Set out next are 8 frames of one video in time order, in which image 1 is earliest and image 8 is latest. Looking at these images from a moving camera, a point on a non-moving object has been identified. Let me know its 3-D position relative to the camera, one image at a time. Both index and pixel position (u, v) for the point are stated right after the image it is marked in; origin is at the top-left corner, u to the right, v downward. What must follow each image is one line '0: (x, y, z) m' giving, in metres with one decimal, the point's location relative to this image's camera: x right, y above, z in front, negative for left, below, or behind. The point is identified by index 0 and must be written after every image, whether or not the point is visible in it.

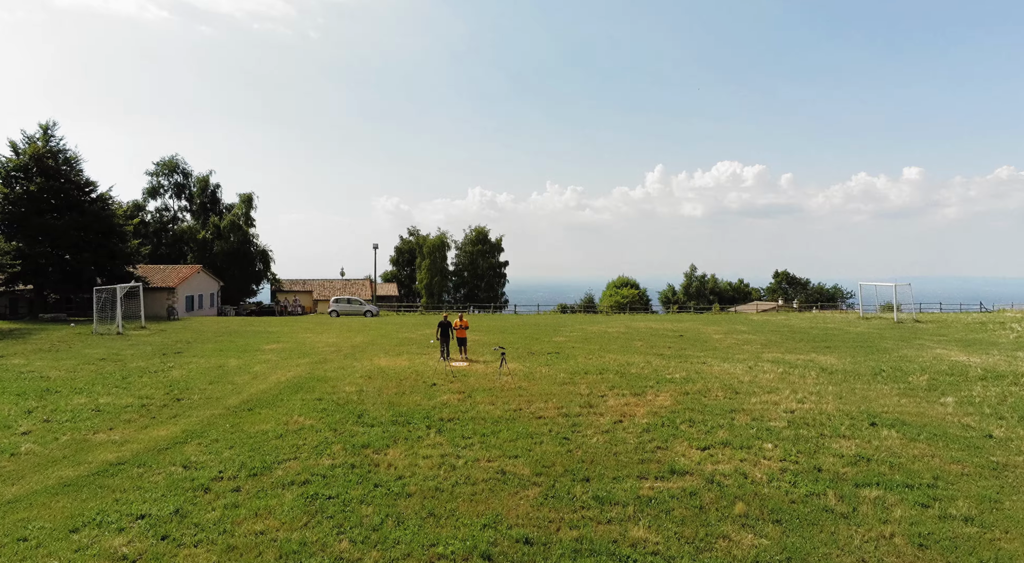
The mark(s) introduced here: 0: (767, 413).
0: (+6.3, -3.3, +16.5) m
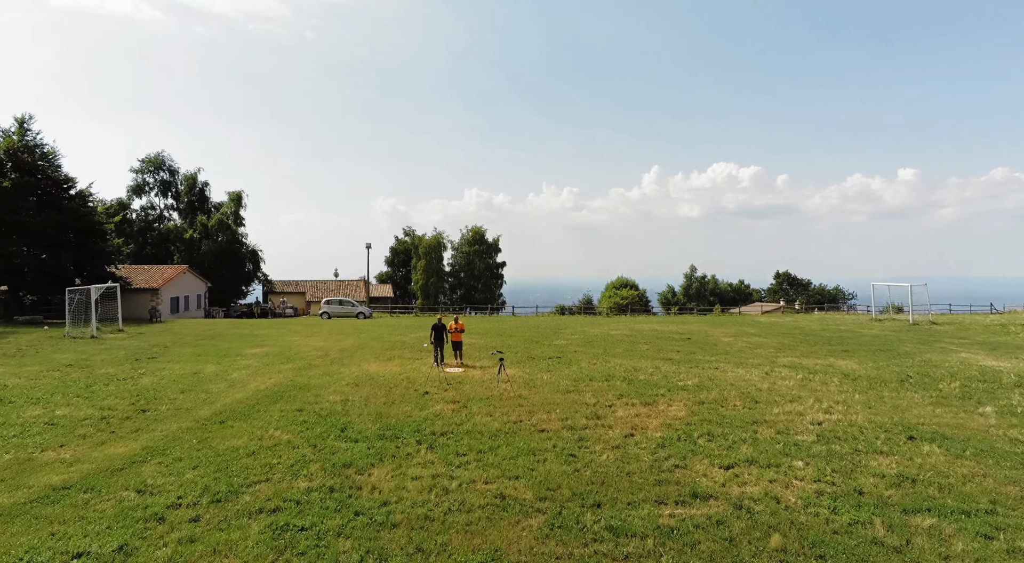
0: (+6.3, -3.3, +15.0) m
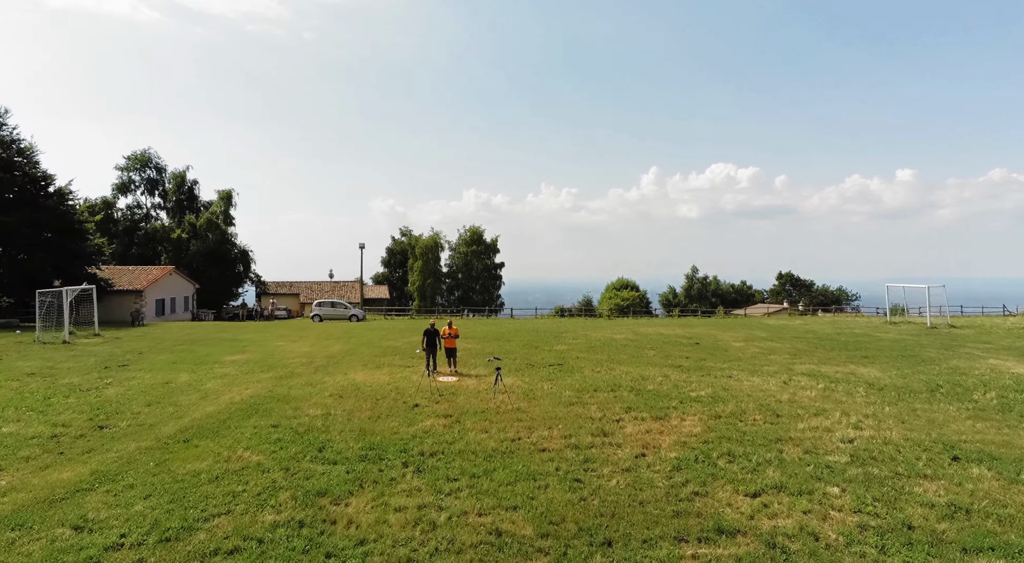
0: (+6.3, -3.3, +13.5) m
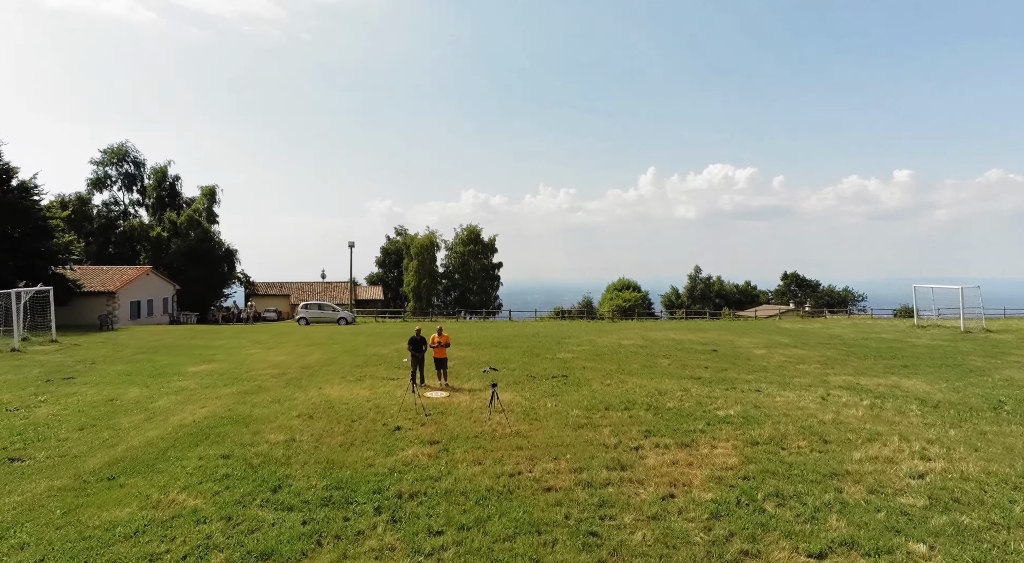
0: (+6.3, -3.3, +11.1) m
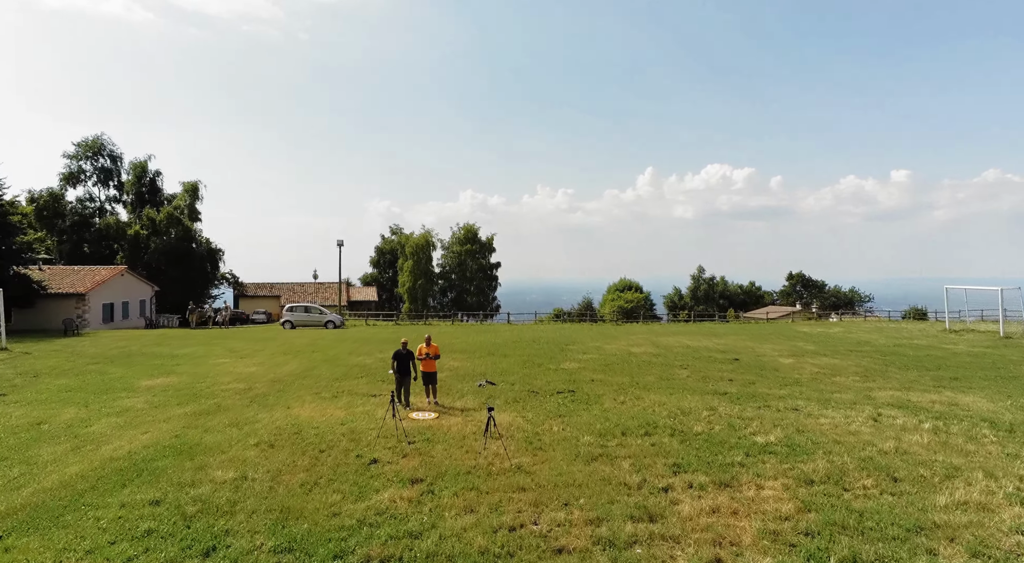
0: (+6.3, -3.4, +8.8) m
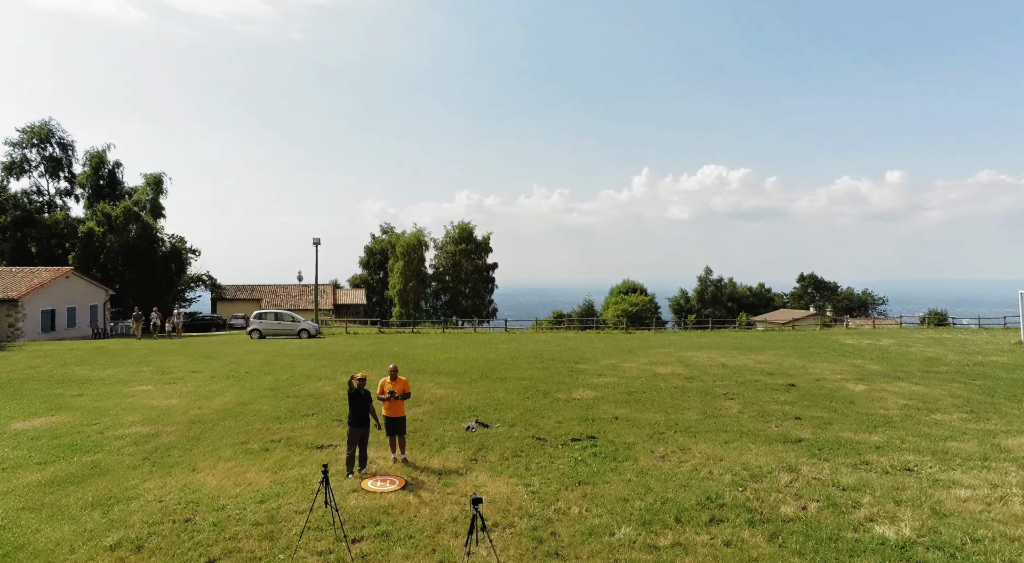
0: (+6.3, -3.5, +4.4) m
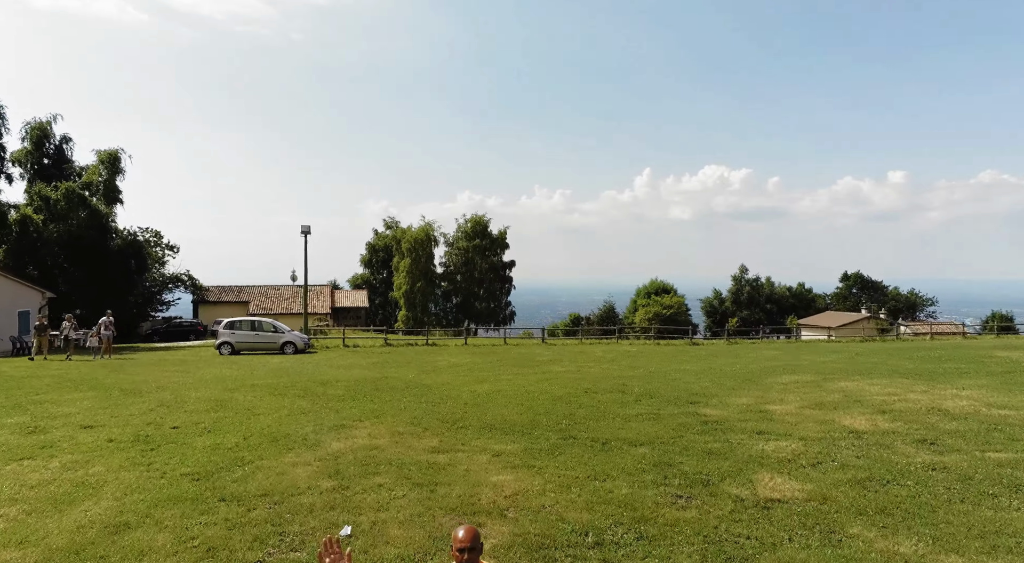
0: (+8.0, -3.4, -3.1) m
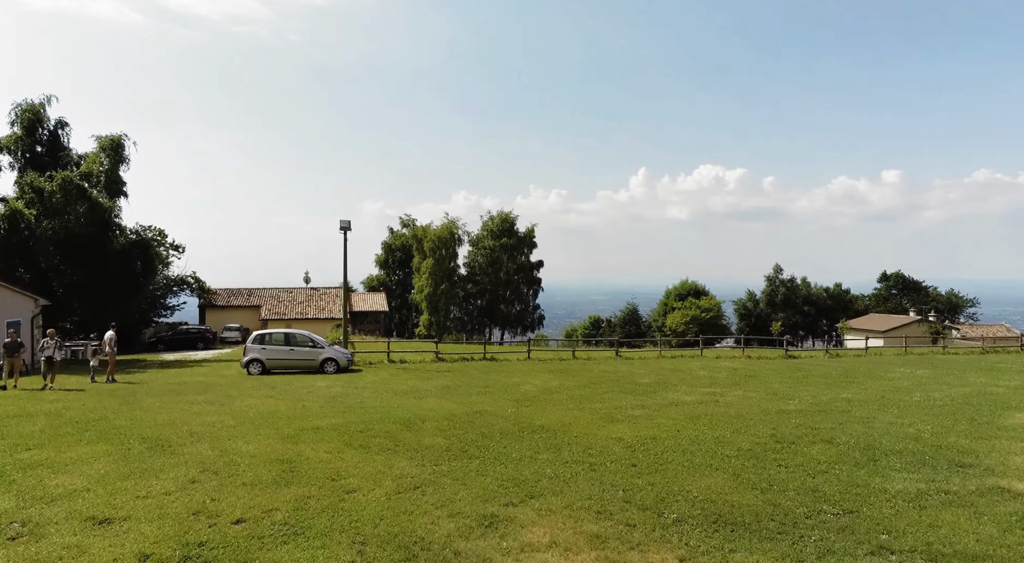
0: (+11.0, -3.6, -7.4) m
